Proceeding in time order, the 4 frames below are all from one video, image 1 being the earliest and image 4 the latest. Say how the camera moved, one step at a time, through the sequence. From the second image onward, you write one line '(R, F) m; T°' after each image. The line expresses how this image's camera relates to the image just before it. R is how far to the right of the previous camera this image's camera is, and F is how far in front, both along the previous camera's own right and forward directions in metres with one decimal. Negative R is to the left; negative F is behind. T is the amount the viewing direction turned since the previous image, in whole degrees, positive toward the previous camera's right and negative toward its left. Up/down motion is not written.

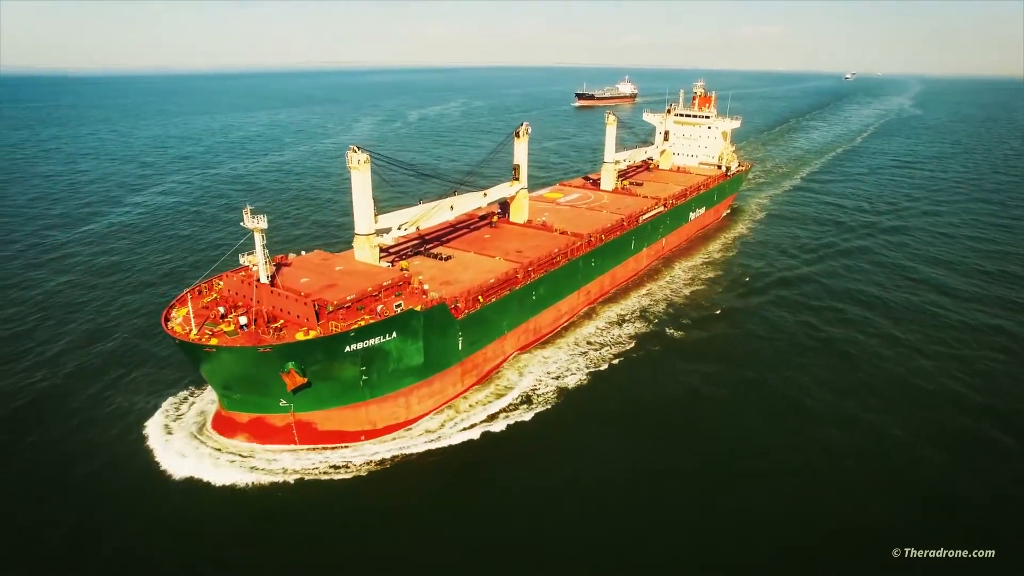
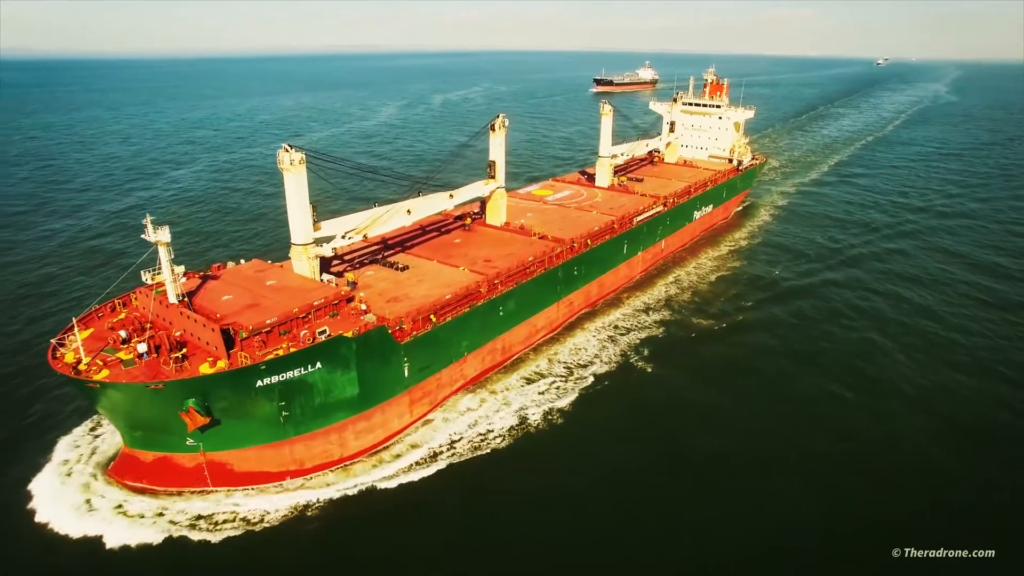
(+2.2, +2.8) m; -2°
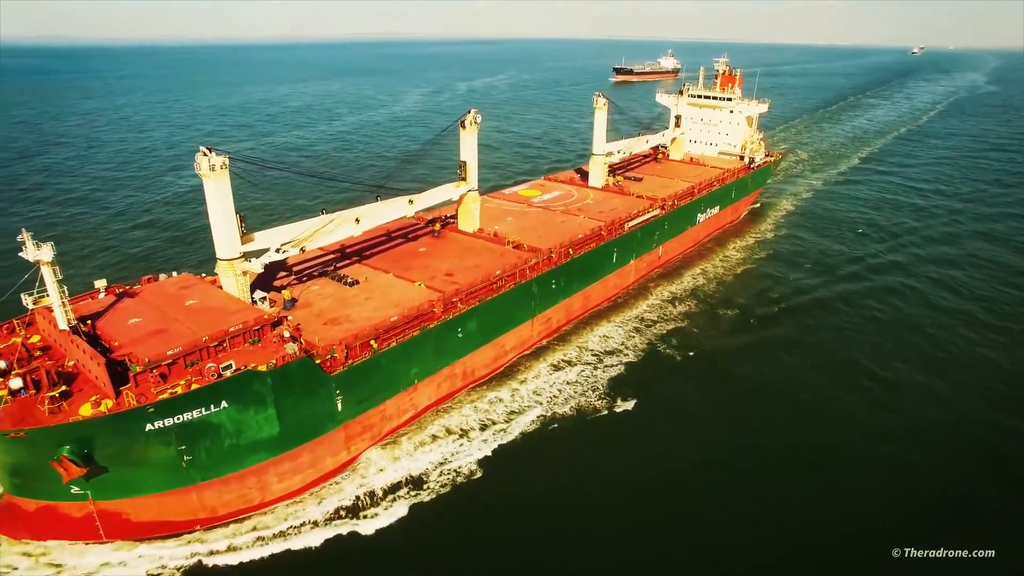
(+2.2, +2.5) m; -2°
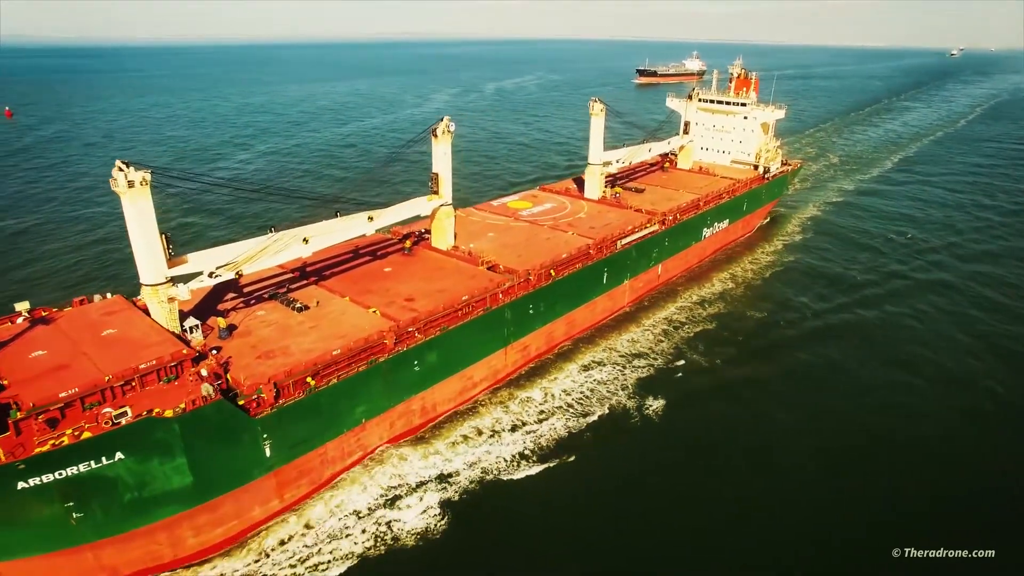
(+2.0, +2.1) m; -2°
